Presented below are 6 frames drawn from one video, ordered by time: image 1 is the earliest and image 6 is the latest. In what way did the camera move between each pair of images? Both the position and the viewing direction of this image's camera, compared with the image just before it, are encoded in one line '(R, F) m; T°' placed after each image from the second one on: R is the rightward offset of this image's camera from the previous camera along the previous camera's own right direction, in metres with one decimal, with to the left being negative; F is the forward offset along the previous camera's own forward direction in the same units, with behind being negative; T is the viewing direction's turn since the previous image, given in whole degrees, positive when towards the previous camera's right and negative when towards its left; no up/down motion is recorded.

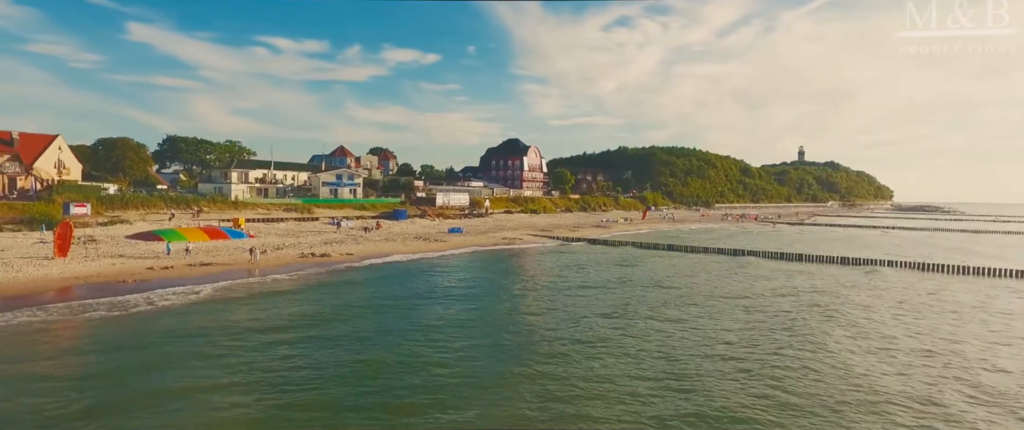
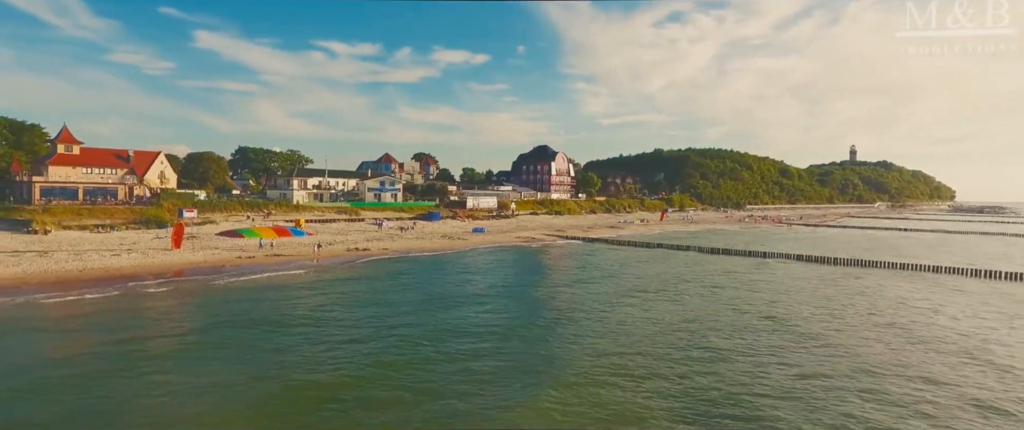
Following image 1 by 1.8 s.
(+4.5, -9.0) m; -5°
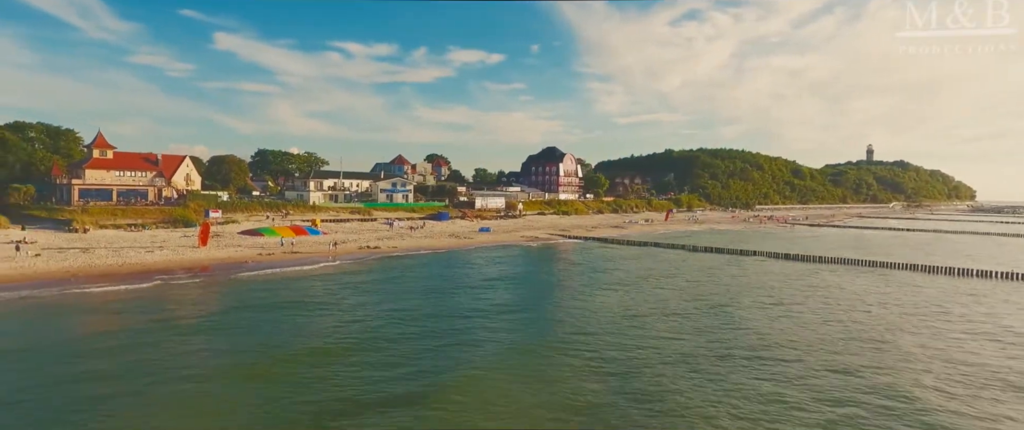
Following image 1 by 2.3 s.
(+1.4, -3.0) m; -2°
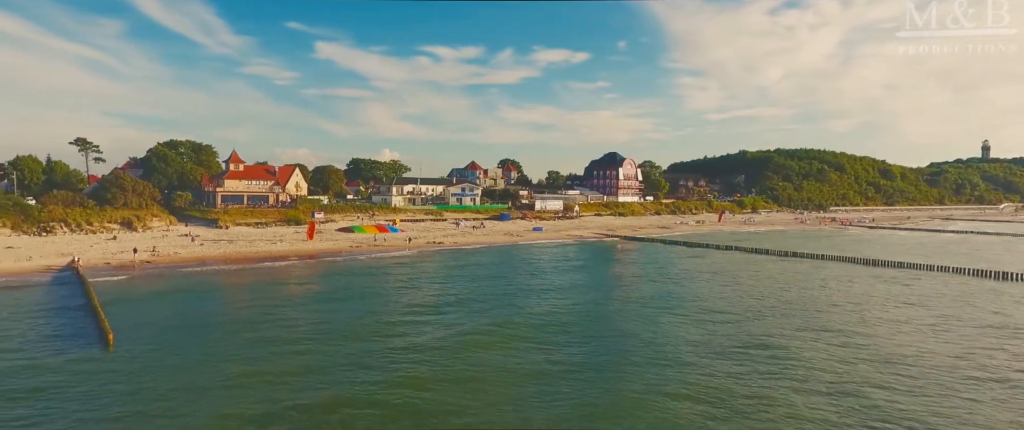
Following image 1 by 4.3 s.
(+5.3, -9.8) m; -9°
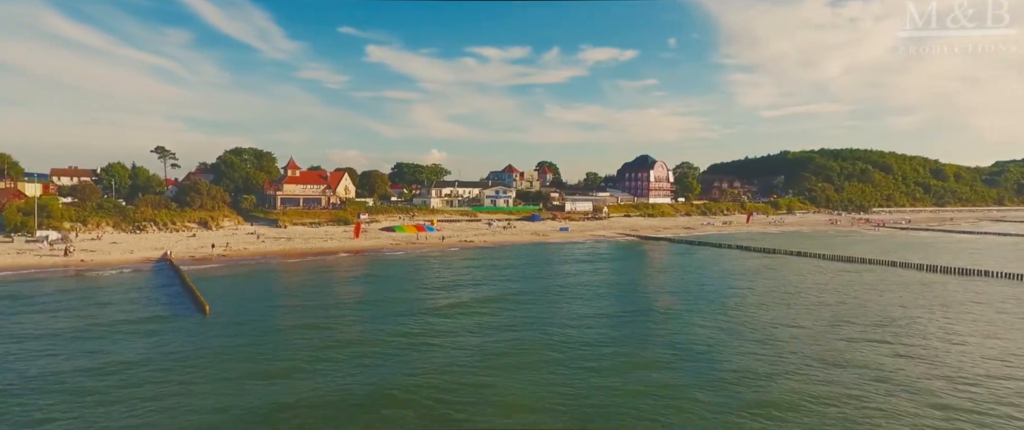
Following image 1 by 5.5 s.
(+3.0, -6.0) m; -5°
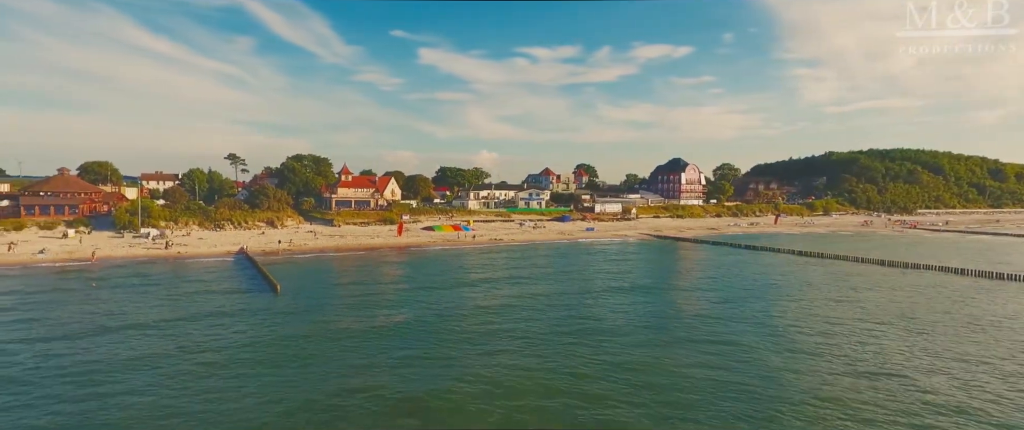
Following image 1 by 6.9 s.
(+3.6, -7.3) m; -5°
